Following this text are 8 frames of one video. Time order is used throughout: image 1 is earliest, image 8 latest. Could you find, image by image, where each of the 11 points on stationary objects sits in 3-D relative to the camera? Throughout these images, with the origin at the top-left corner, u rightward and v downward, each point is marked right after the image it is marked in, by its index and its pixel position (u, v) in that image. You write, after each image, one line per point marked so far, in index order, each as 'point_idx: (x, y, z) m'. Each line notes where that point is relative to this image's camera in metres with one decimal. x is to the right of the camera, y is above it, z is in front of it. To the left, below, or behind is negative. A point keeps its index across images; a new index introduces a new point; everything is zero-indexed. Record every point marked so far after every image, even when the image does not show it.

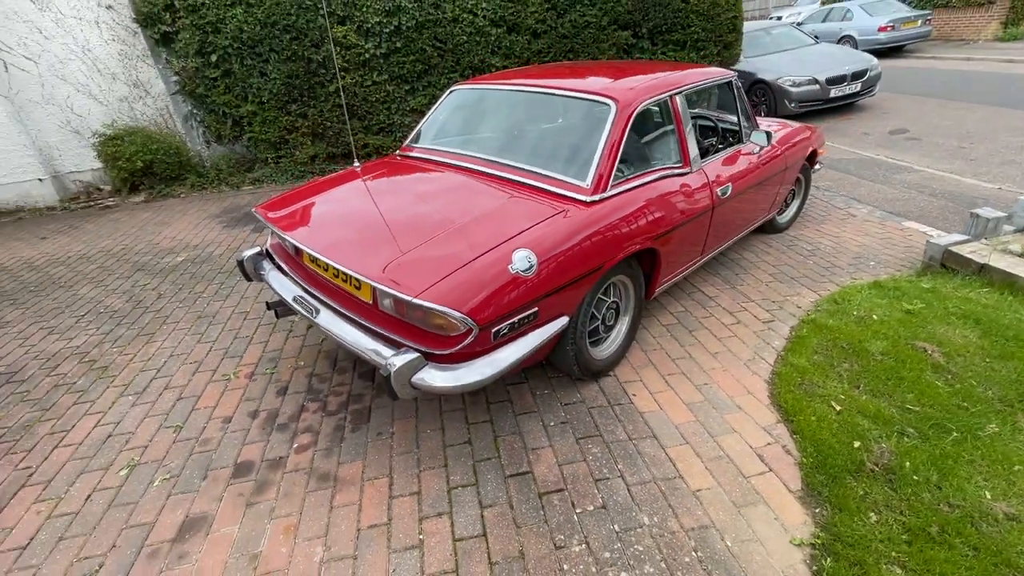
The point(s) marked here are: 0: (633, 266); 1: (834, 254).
0: (+0.8, +0.2, +3.3) m
1: (+3.5, +0.4, +5.2) m
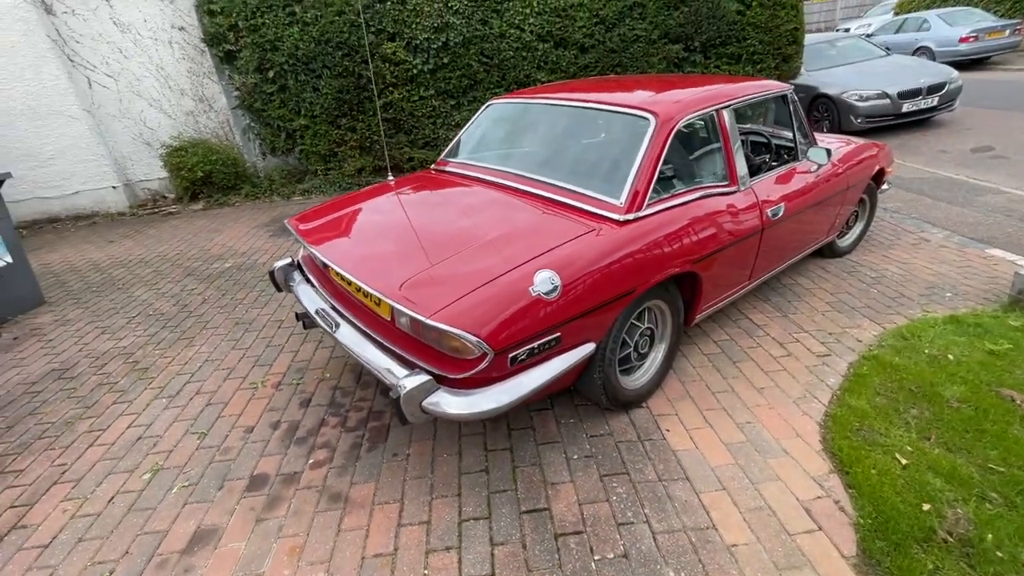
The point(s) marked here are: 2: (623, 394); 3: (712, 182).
0: (+1.0, 0.0, +3.0) m
1: (+3.9, 0.0, +4.7) m
2: (+0.7, -0.7, +3.0) m
3: (+1.4, +0.7, +3.3) m
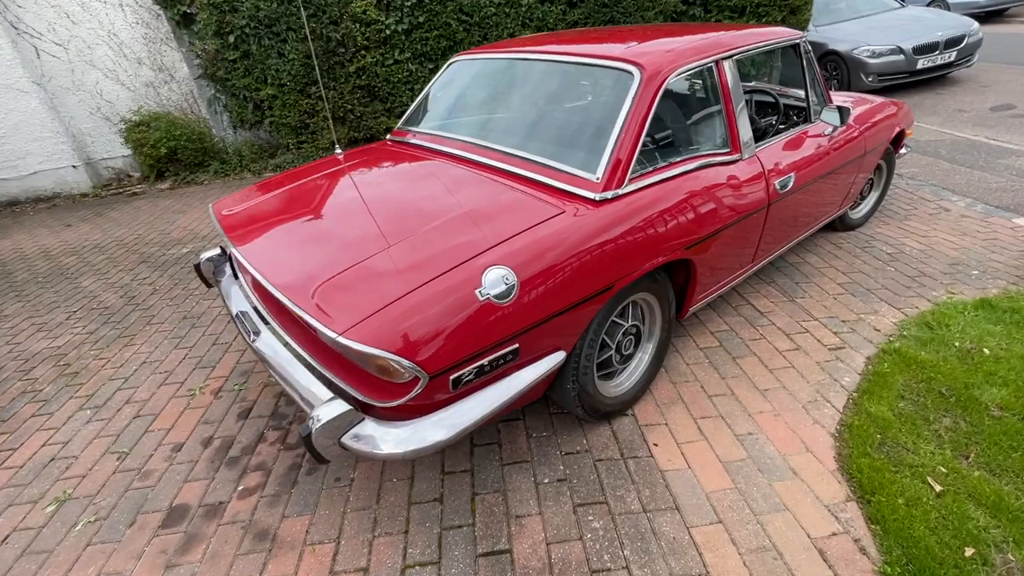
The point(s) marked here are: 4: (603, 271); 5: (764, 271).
0: (+0.8, 0.0, +2.6) m
1: (+3.7, +0.3, +4.2) m
2: (+0.5, -0.6, +2.5) m
3: (+1.1, +0.8, +2.8) m
4: (+0.4, +0.1, +2.2) m
5: (+2.2, +0.1, +4.1) m
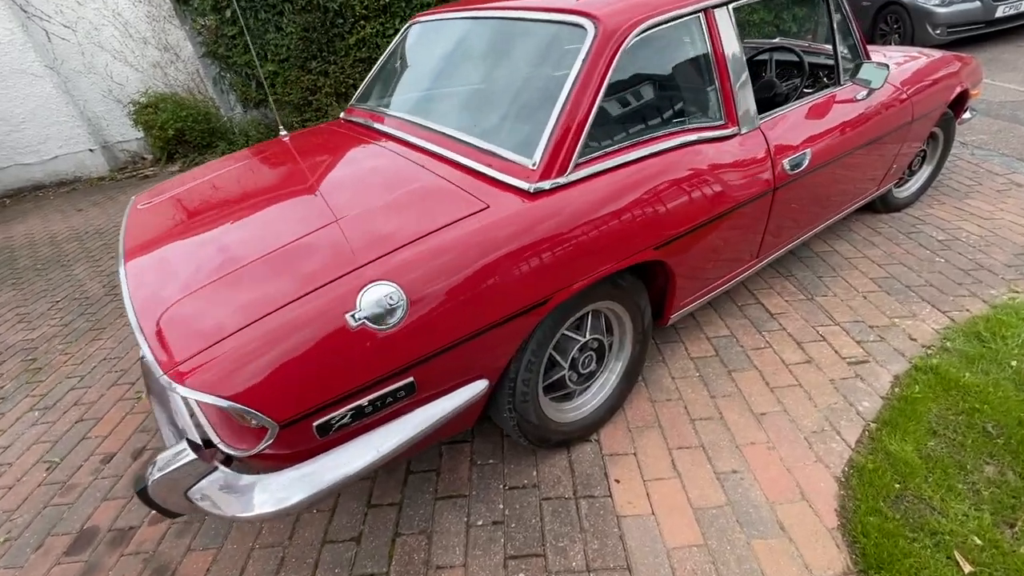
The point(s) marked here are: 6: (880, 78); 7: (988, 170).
0: (+0.5, 0.0, +2.1) m
1: (+3.5, +0.3, +3.5) m
2: (+0.2, -0.6, +2.1) m
3: (+0.9, +0.8, +2.3) m
4: (+0.1, 0.0, +1.8) m
5: (+2.0, +0.2, +3.6) m
6: (+2.4, +1.4, +3.1) m
7: (+4.8, +1.2, +4.8) m
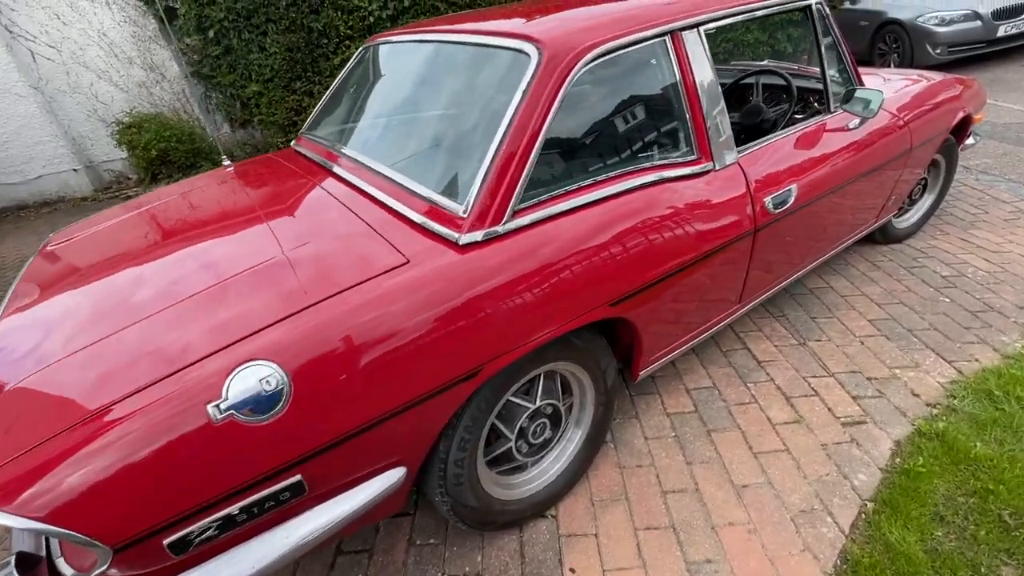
0: (+0.3, -0.2, +1.9) m
1: (+3.3, 0.0, +3.2) m
2: (0.0, -0.9, +1.9) m
3: (+0.6, +0.6, +2.1) m
4: (-0.2, -0.2, +1.5) m
5: (+1.8, -0.1, +3.3) m
6: (+2.2, +1.1, +2.9) m
7: (+4.6, +0.9, +4.5) m
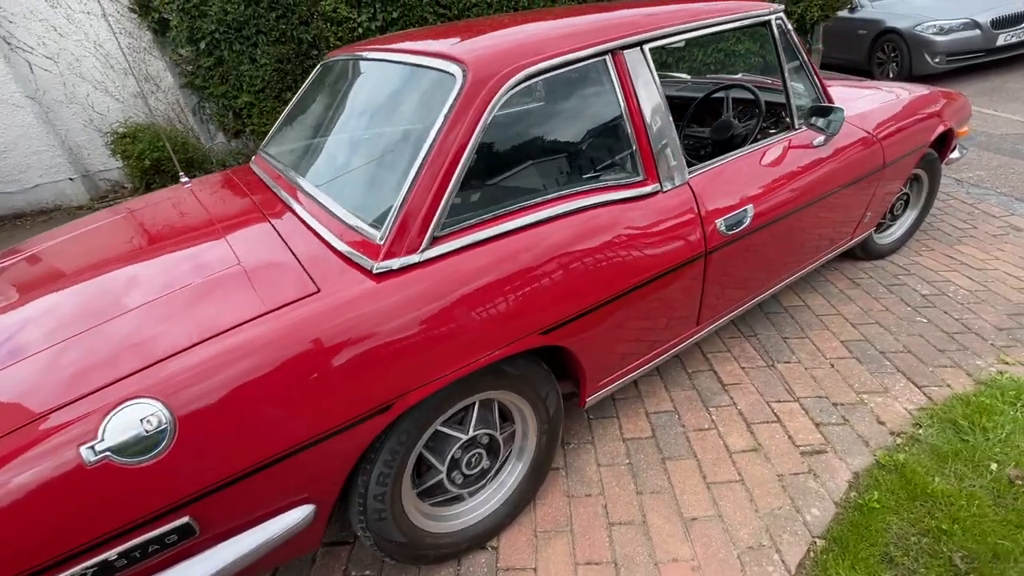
0: (0.0, -0.3, +1.8) m
1: (+3.0, -0.1, +3.1) m
2: (-0.3, -1.0, +1.8) m
3: (+0.4, +0.5, +2.0) m
4: (-0.4, -0.3, +1.5) m
5: (+1.6, -0.2, +3.2) m
6: (+1.9, +1.0, +2.8) m
7: (+4.4, +0.7, +4.4) m
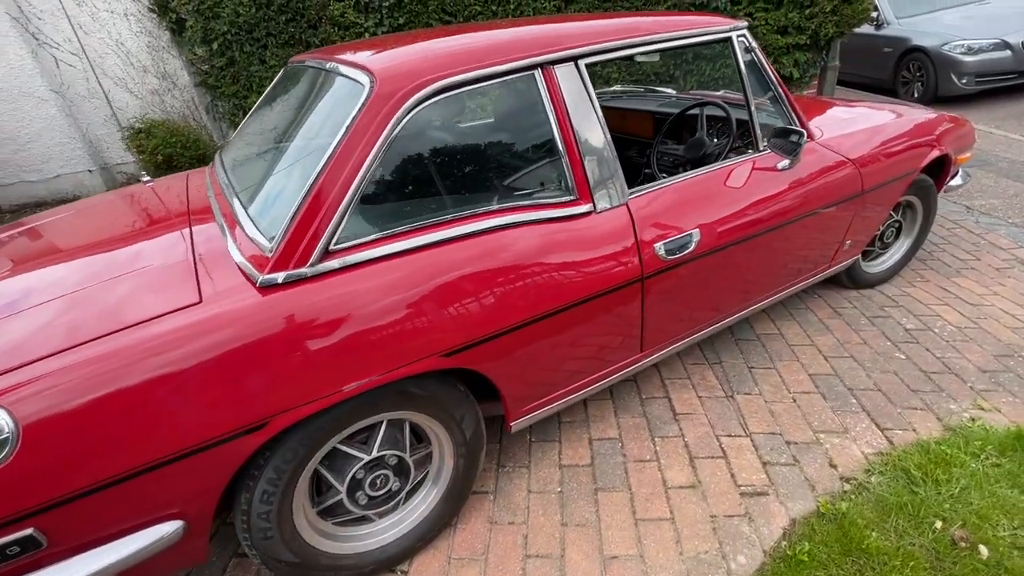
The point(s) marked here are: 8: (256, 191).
0: (-0.3, -0.4, +1.7) m
1: (+2.8, -0.3, +2.9) m
2: (-0.7, -1.0, +1.7) m
3: (+0.1, +0.4, +1.9) m
4: (-0.8, -0.3, +1.4) m
5: (+1.3, -0.4, +3.1) m
6: (+1.7, +0.8, +2.7) m
7: (+4.2, +0.4, +4.2) m
8: (-1.0, +0.4, +1.9) m
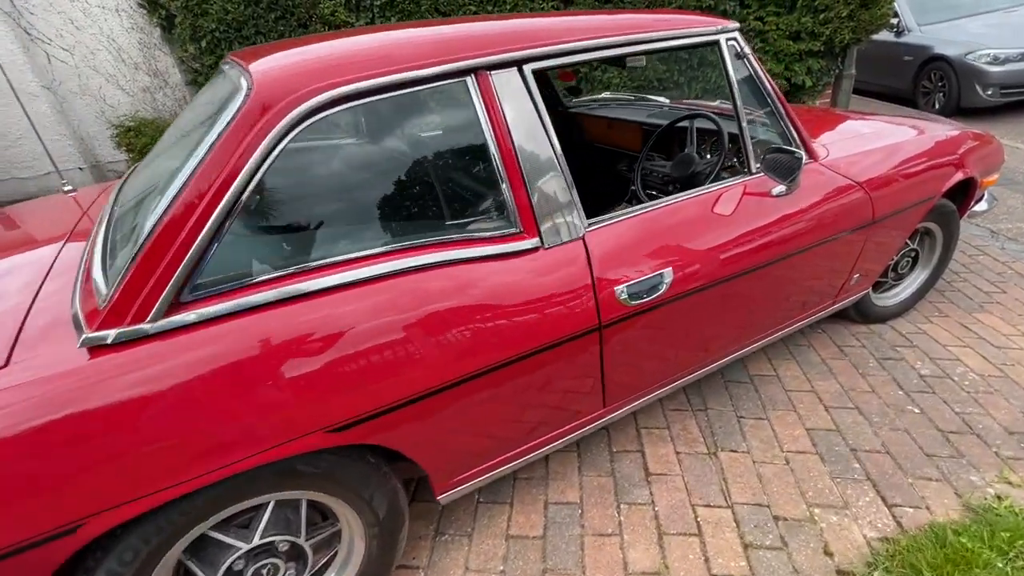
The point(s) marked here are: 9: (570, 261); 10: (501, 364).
0: (-0.6, -0.5, +1.4) m
1: (+2.5, -0.6, +2.6) m
2: (-0.9, -1.2, +1.4) m
3: (-0.1, +0.2, +1.6) m
4: (-1.0, -0.5, +1.1) m
5: (+1.1, -0.6, +2.7) m
6: (+1.5, +0.6, +2.3) m
7: (+4.0, +0.1, +3.8) m
8: (-1.2, +0.3, +1.6) m
9: (+0.3, +0.1, +1.7) m
10: (0.0, -0.2, +1.7) m
